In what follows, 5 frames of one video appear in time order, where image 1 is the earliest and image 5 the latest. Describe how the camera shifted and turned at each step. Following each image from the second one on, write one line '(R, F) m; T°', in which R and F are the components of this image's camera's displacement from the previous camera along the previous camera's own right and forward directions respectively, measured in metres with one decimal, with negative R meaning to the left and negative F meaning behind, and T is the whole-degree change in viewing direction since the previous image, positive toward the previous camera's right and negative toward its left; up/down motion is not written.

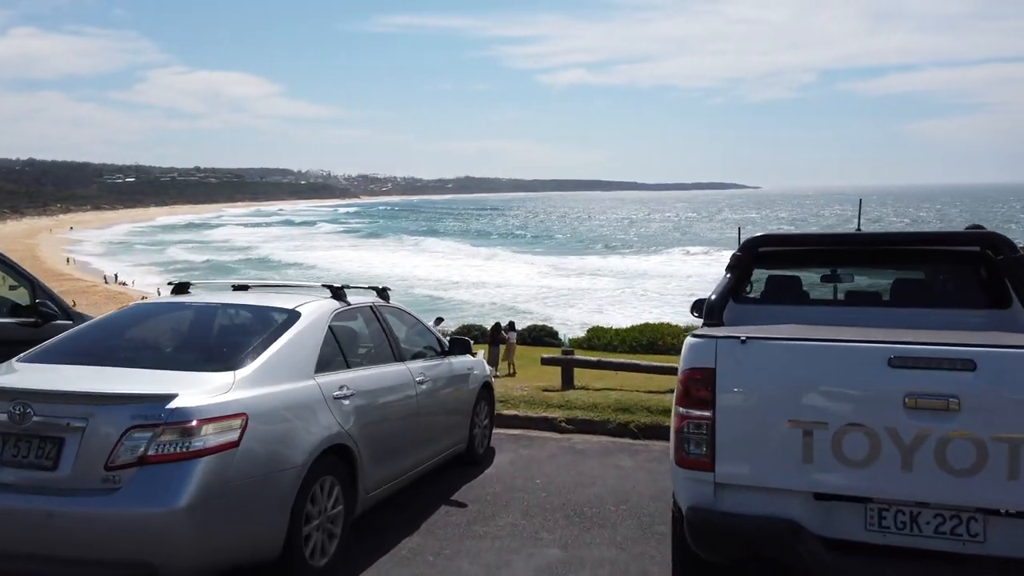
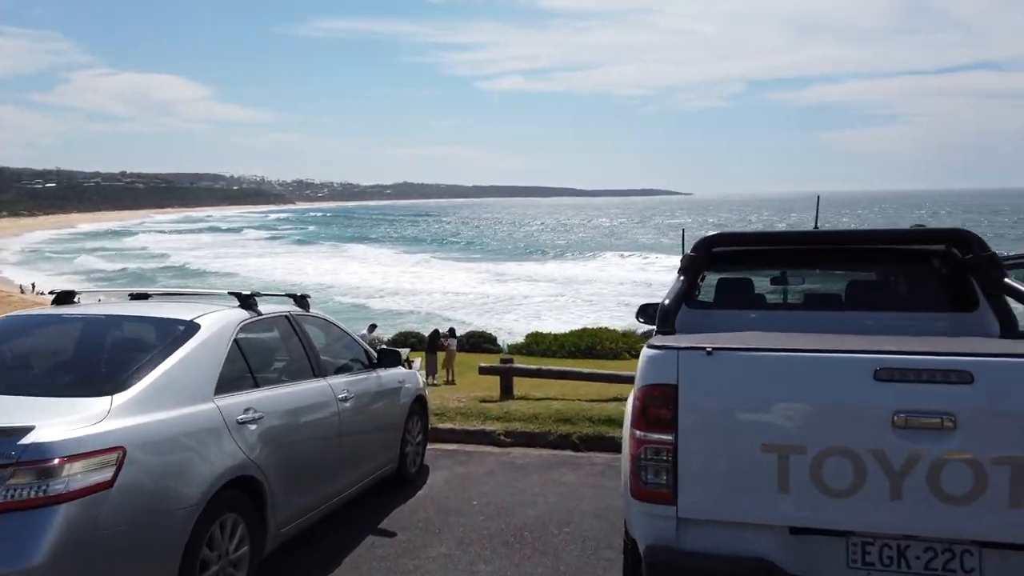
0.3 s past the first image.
(0.0, +0.3) m; +4°
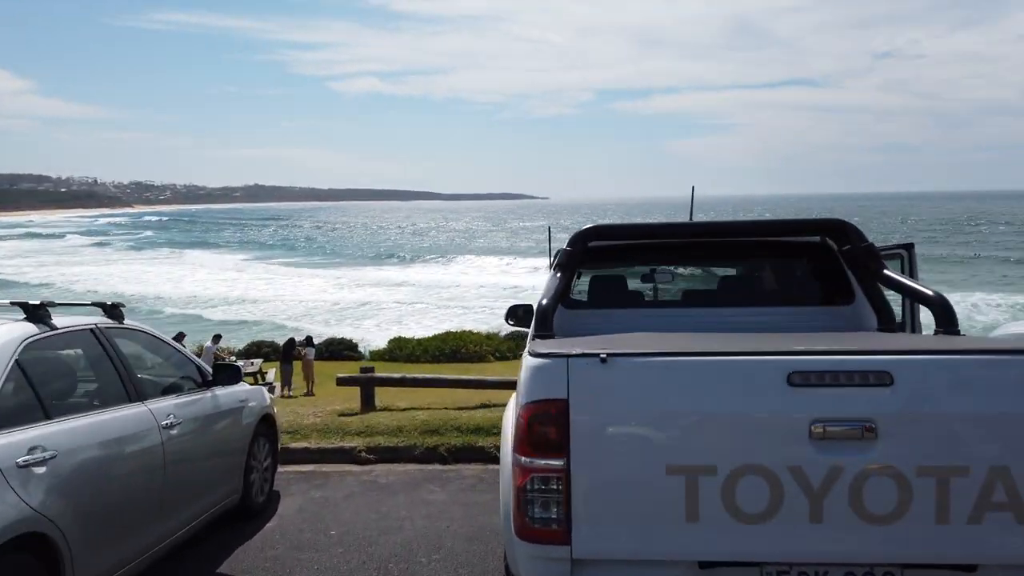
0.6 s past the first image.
(0.0, +0.3) m; +10°
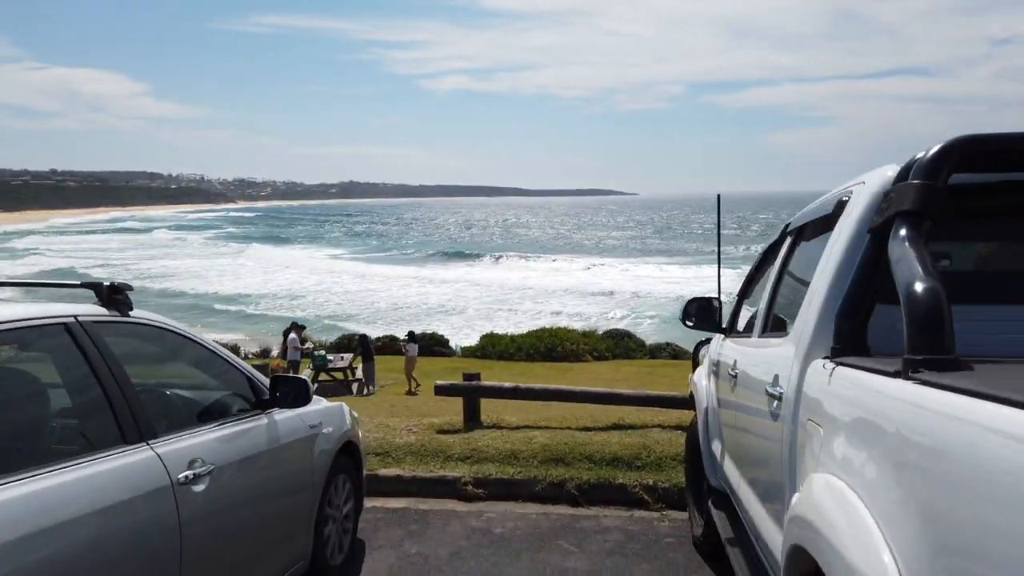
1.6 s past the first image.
(-0.3, +1.1) m; -6°
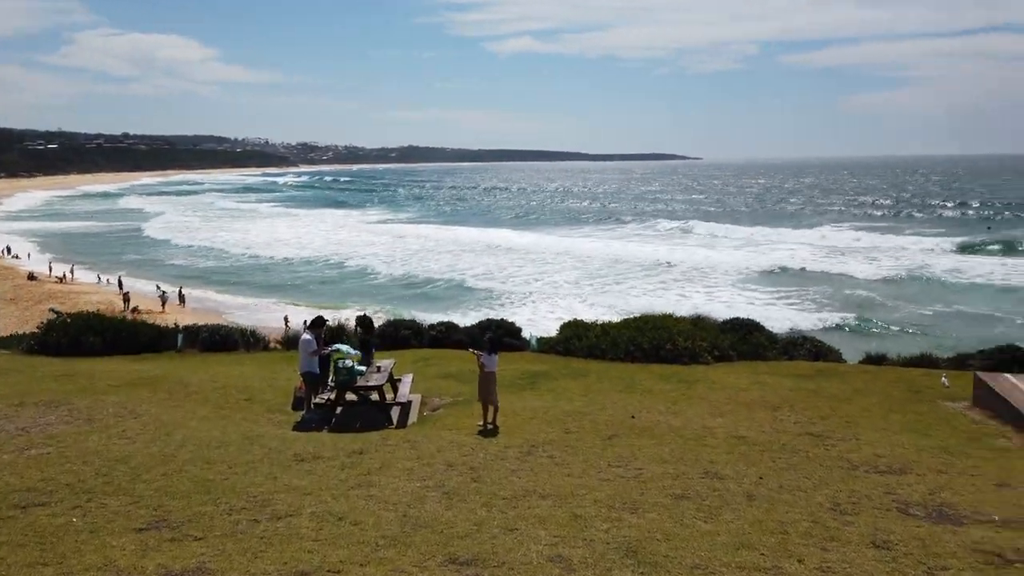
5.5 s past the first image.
(-0.7, +4.5) m; -4°
